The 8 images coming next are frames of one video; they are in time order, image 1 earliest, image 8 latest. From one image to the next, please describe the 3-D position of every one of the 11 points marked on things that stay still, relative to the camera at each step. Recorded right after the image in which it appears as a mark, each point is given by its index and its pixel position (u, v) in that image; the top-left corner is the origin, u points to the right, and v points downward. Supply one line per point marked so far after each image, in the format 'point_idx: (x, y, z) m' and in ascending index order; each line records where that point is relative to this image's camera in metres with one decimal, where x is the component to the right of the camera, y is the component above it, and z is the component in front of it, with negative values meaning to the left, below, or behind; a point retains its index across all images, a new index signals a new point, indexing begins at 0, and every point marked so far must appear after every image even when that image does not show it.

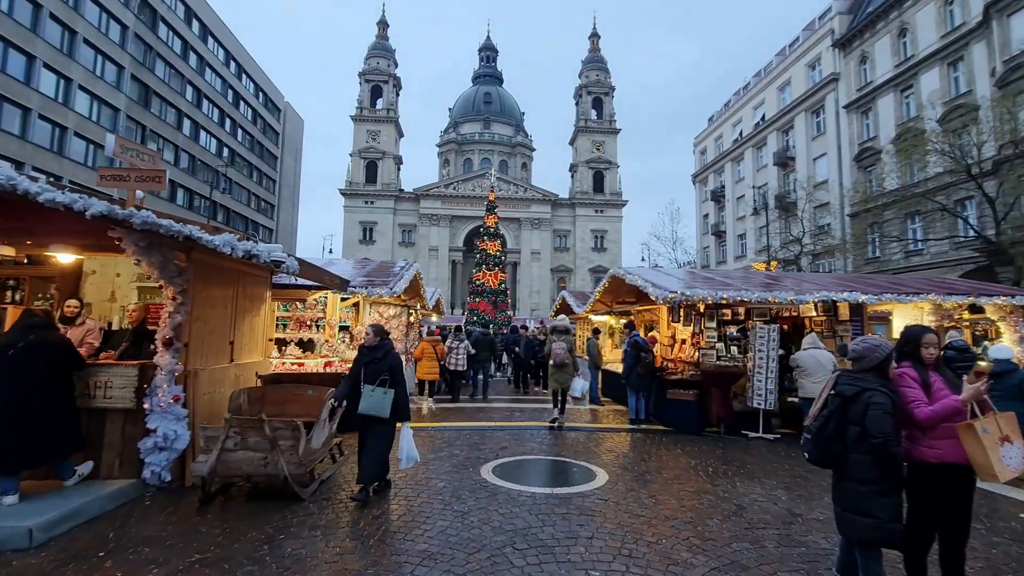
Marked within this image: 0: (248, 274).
0: (-3.6, +0.2, +6.7) m
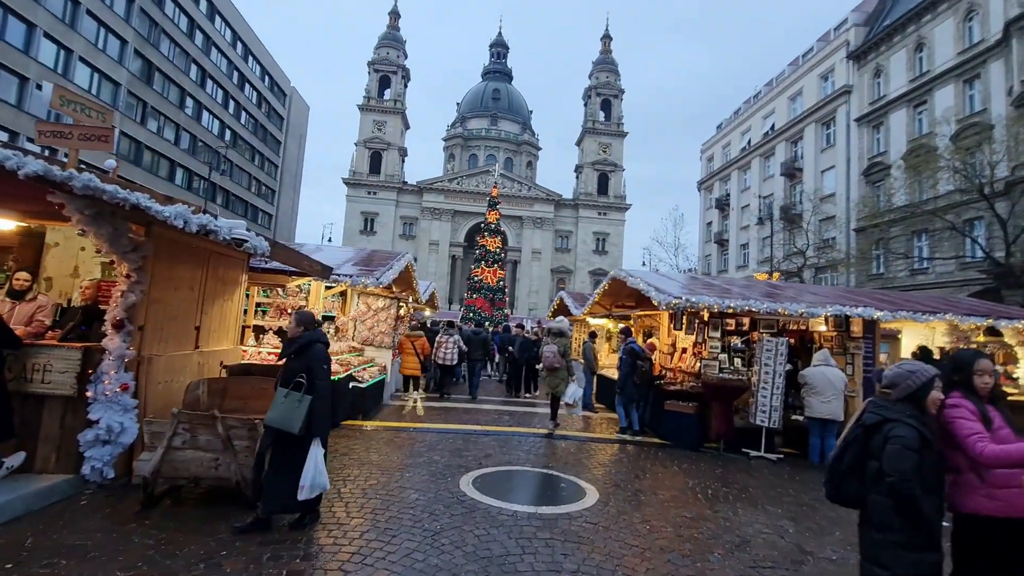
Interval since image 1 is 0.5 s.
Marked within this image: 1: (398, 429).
0: (-3.7, +0.4, +6.2) m
1: (-1.8, -2.3, +8.1) m
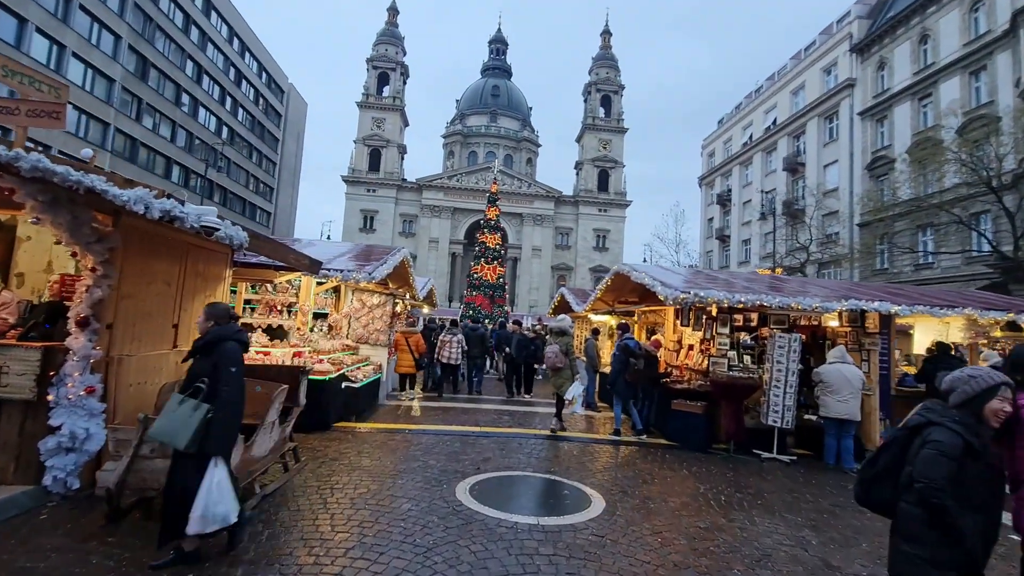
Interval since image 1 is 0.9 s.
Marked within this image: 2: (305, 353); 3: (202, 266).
0: (-3.7, +0.5, +5.8) m
1: (-1.8, -2.2, +7.7) m
2: (-3.3, -1.0, +7.8) m
3: (-3.7, +0.3, +5.9) m
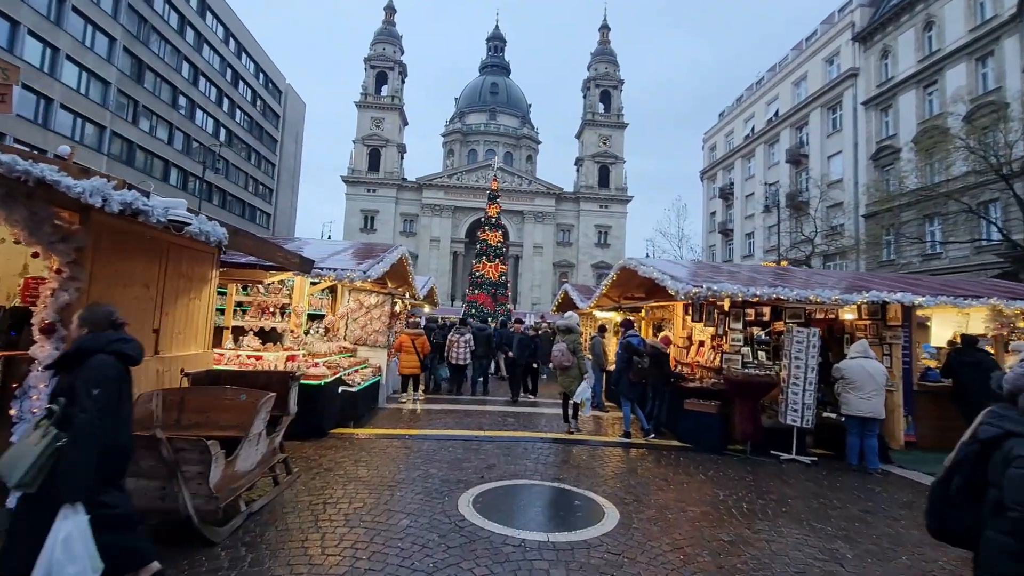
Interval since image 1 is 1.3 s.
0: (-3.7, +0.4, +5.5) m
1: (-1.8, -2.2, +7.4) m
2: (-3.2, -1.0, +7.4) m
3: (-3.7, +0.2, +5.6) m
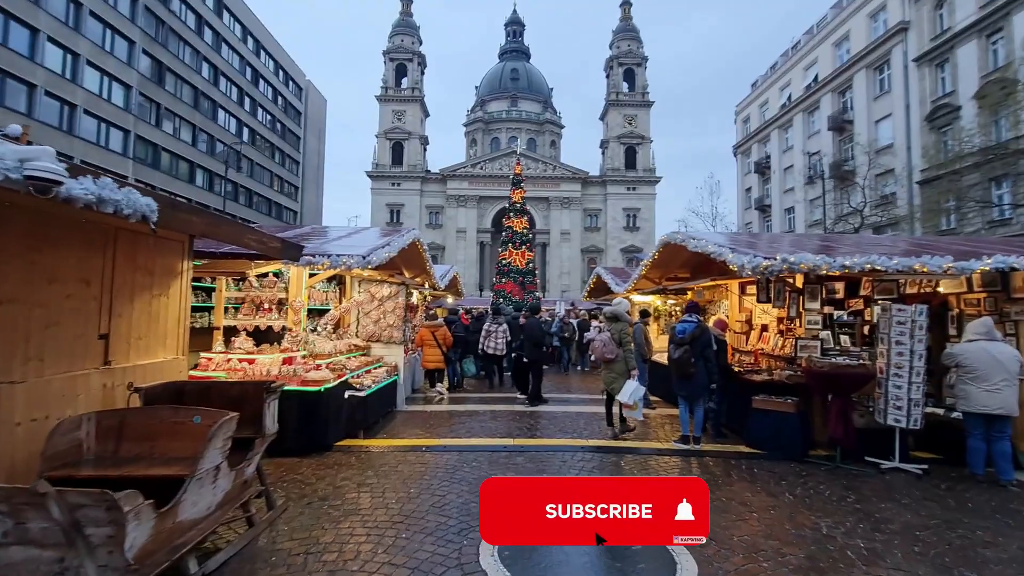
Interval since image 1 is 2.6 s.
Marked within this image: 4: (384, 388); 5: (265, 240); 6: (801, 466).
0: (-3.4, +0.5, +4.5) m
1: (-1.3, -2.1, +6.3) m
2: (-2.8, -0.9, +6.5) m
3: (-3.5, +0.3, +4.6) m
4: (-2.0, -1.6, +7.8) m
5: (-2.4, +0.5, +4.9) m
6: (+3.5, -2.1, +5.8) m
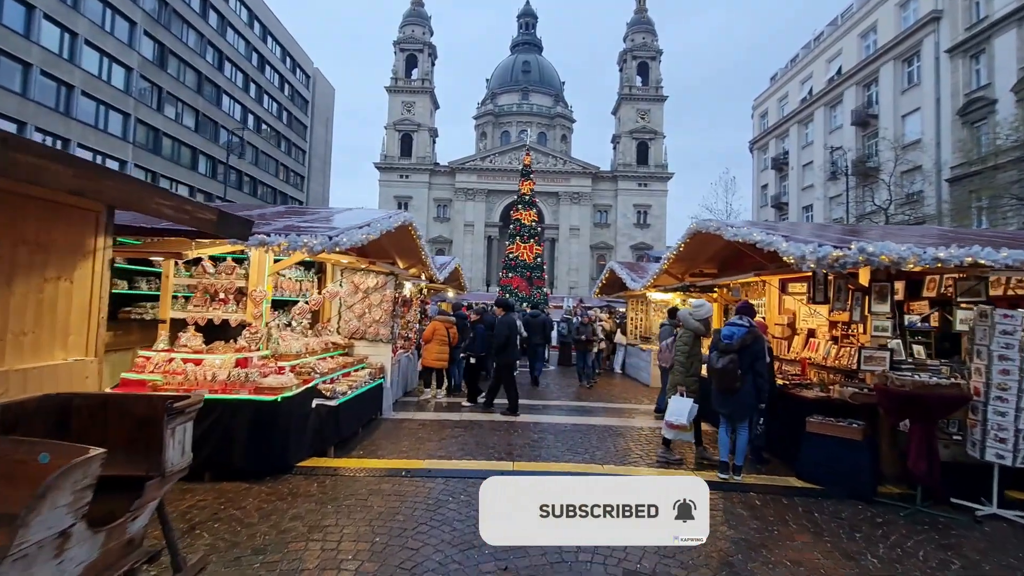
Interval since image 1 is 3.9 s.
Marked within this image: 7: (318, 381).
0: (-3.4, +0.6, +3.4) m
1: (-1.3, -2.0, +5.2) m
2: (-2.8, -0.8, +5.4) m
3: (-3.5, +0.4, +3.5) m
4: (-2.0, -1.5, +6.7) m
5: (-2.4, +0.6, +3.8) m
6: (+3.4, -2.1, +4.6) m
7: (-2.3, -1.1, +5.9) m
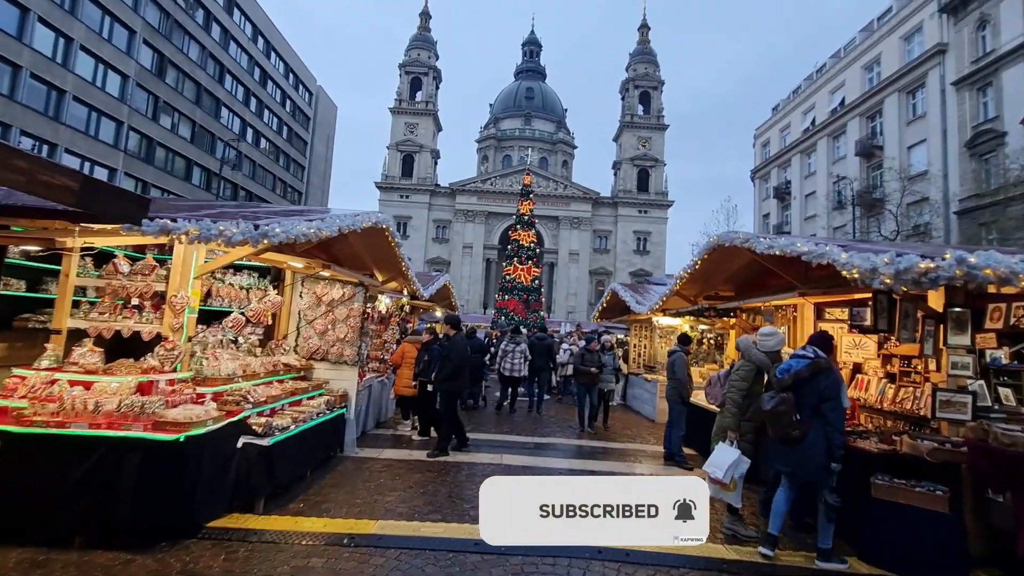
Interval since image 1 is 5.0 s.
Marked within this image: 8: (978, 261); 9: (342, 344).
0: (-3.5, +0.7, +2.3) m
1: (-1.5, -2.0, +4.0) m
2: (-3.0, -0.8, +4.2) m
3: (-3.6, +0.5, +2.4) m
4: (-2.2, -1.6, +5.5) m
5: (-2.5, +0.6, +2.7) m
6: (+3.2, -2.3, +3.4) m
7: (-2.5, -1.2, +4.7) m
8: (+3.3, +0.2, +3.7) m
9: (-2.3, -0.7, +6.5) m
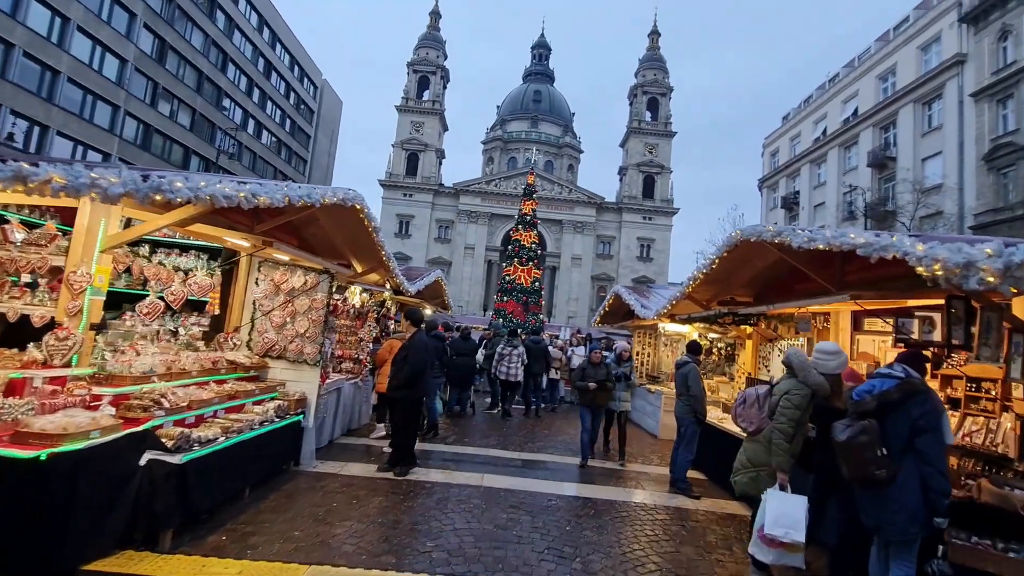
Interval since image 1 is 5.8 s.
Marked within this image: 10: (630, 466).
0: (-3.7, +0.9, +1.4) m
1: (-1.7, -1.9, +3.1) m
2: (-3.1, -0.6, +3.3) m
3: (-3.7, +0.7, +1.5) m
4: (-2.4, -1.4, +4.6) m
5: (-2.7, +0.8, +1.8) m
6: (+3.0, -2.3, +2.5) m
7: (-2.6, -1.0, +3.8) m
8: (+3.2, +0.1, +2.8) m
9: (-2.4, -0.6, +5.6) m
10: (+1.7, -2.6, +7.3) m
